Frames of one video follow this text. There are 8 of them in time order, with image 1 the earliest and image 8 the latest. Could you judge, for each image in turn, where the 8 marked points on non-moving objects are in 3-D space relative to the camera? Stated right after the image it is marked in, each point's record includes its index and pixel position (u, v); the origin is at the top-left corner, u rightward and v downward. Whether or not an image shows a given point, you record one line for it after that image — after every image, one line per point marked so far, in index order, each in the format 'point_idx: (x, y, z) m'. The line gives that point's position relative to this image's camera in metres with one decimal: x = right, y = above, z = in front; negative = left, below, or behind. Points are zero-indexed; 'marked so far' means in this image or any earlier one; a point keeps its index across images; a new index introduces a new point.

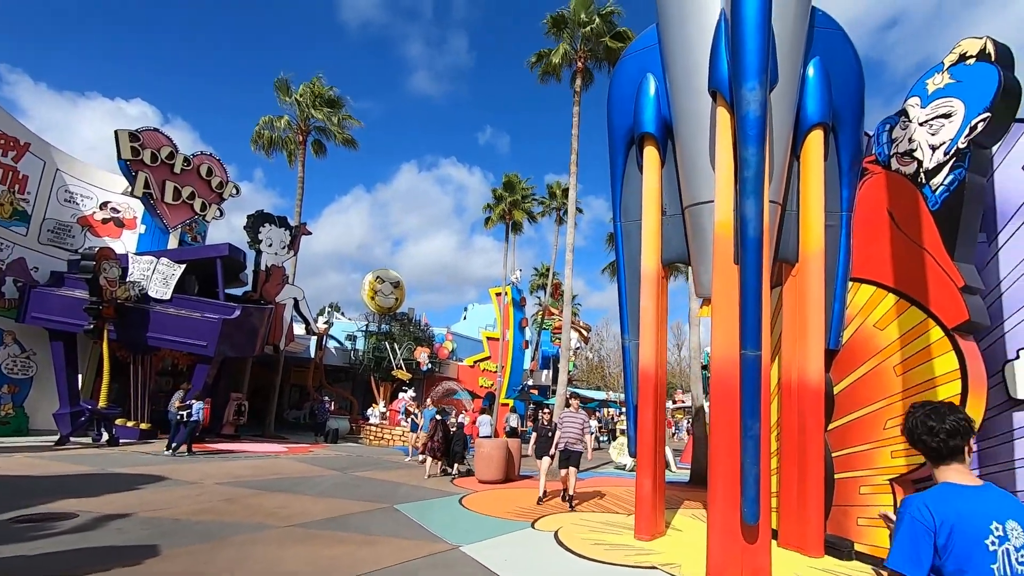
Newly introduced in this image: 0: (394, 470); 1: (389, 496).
0: (-3.0, -4.6, +13.7) m
1: (-2.3, -3.9, +10.1) m
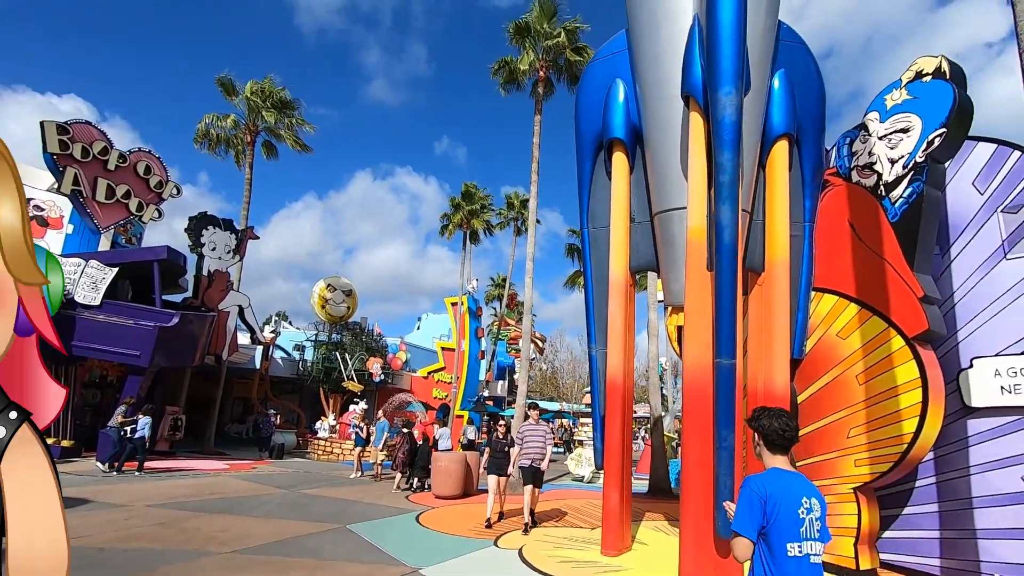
0: (-4.1, -4.8, +13.0) m
1: (-3.0, -4.0, +9.5) m
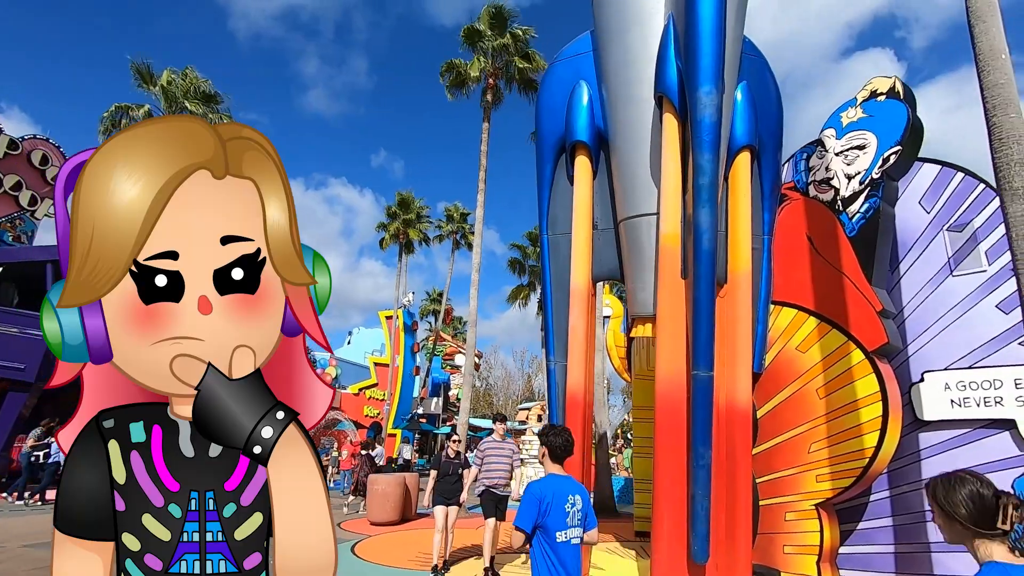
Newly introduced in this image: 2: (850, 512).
0: (-5.4, -5.0, +11.8) m
1: (-3.9, -4.1, +8.4) m
2: (+4.3, -2.8, +6.8) m
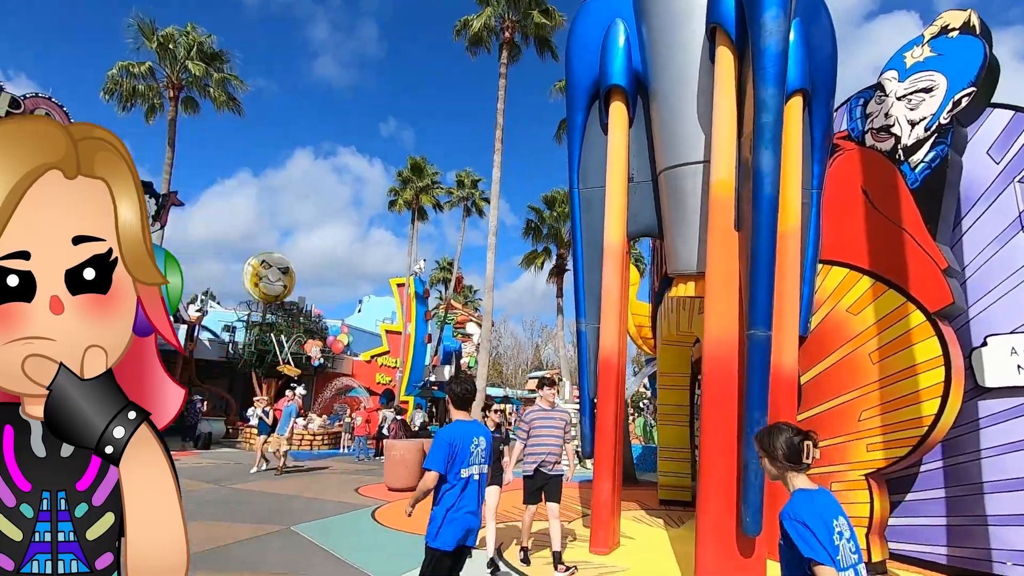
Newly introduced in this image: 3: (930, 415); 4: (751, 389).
0: (-5.0, -4.2, +11.7) m
1: (-3.5, -3.4, +8.2) m
2: (+4.6, -2.3, +6.5) m
3: (+4.5, -1.3, +5.7) m
4: (+2.1, -0.9, +4.7) m
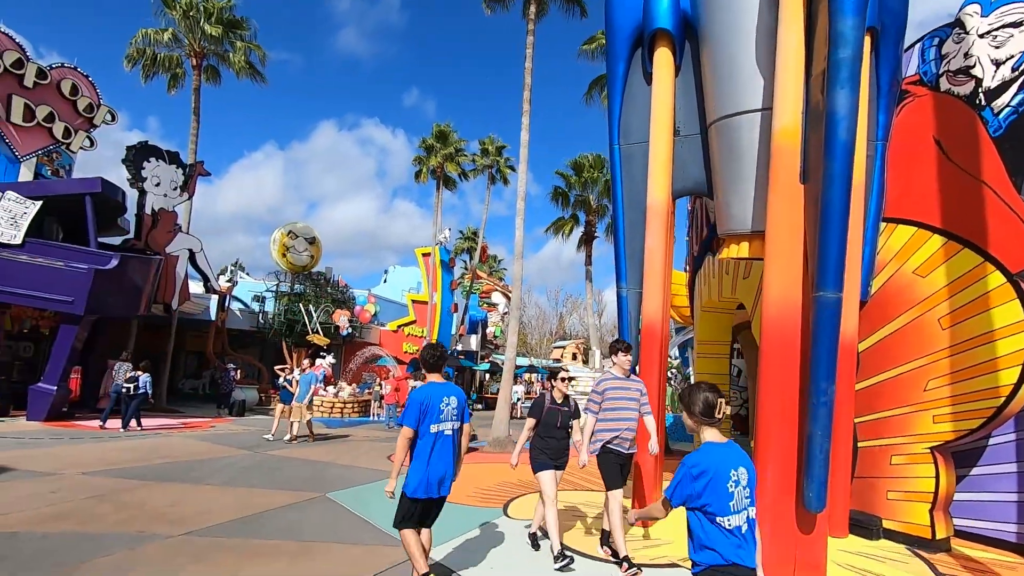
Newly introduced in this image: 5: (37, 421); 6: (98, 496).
0: (-4.3, -3.5, +11.7) m
1: (-3.0, -2.9, +8.2) m
2: (+5.1, -1.9, +6.1) m
3: (+4.9, -0.9, +5.3) m
4: (+2.4, -0.6, +4.3) m
5: (-12.0, -3.4, +13.6) m
6: (-5.2, -2.6, +6.8) m
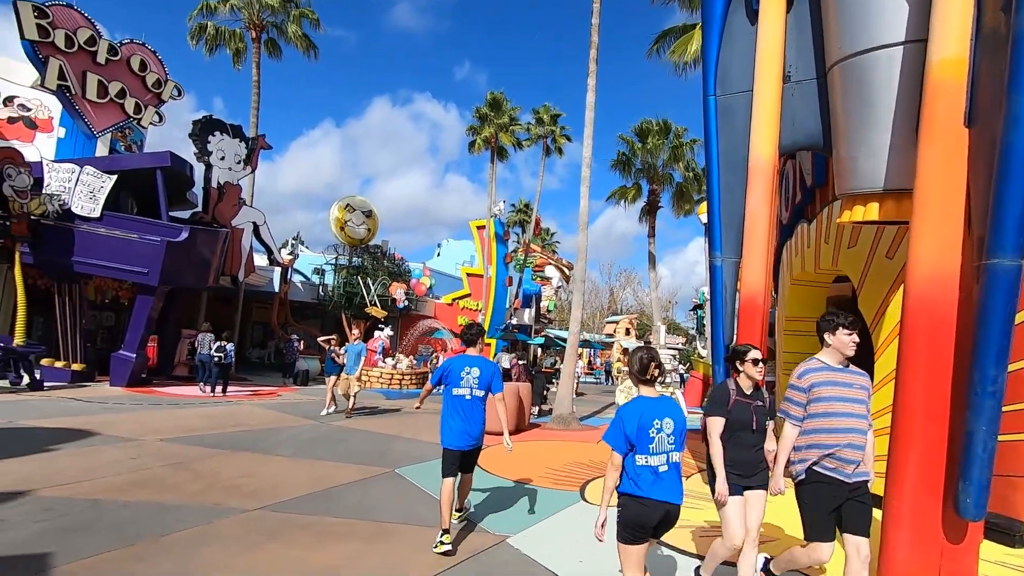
0: (-2.9, -2.8, +11.7) m
1: (-1.9, -2.5, +8.1) m
2: (+5.9, -1.6, +5.1) m
3: (+5.6, -0.7, +4.3) m
4: (+3.1, -0.3, +3.6) m
5: (-10.4, -2.6, +14.3) m
6: (-4.3, -2.2, +6.8) m
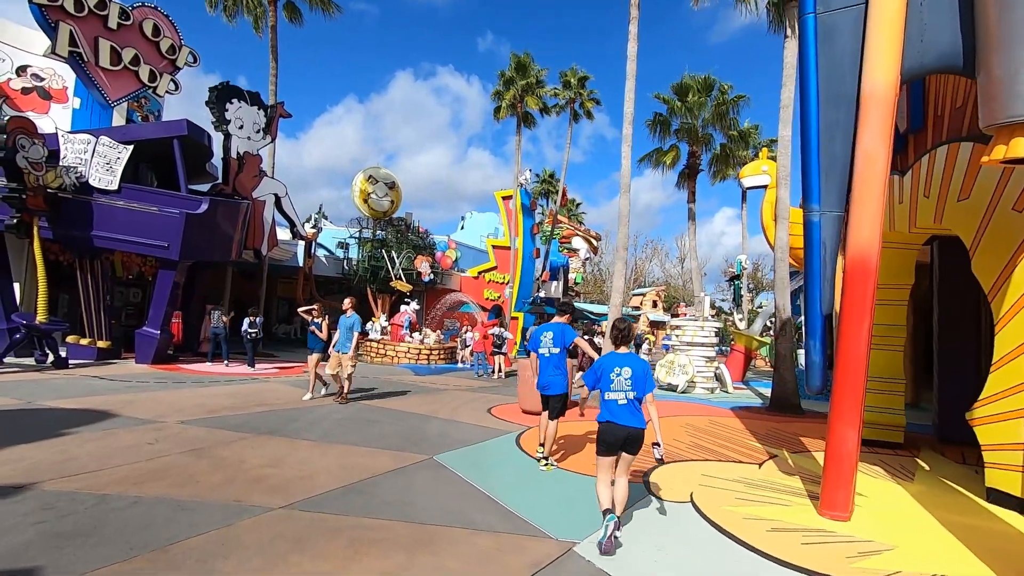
0: (-2.1, -2.2, +11.1) m
1: (-1.3, -2.1, +7.4) m
2: (+6.4, -1.2, +4.1) m
3: (+6.1, -0.4, +3.3) m
4: (+3.6, -0.1, +2.6) m
5: (-9.5, -2.0, +14.0) m
6: (-3.7, -1.9, +6.3) m
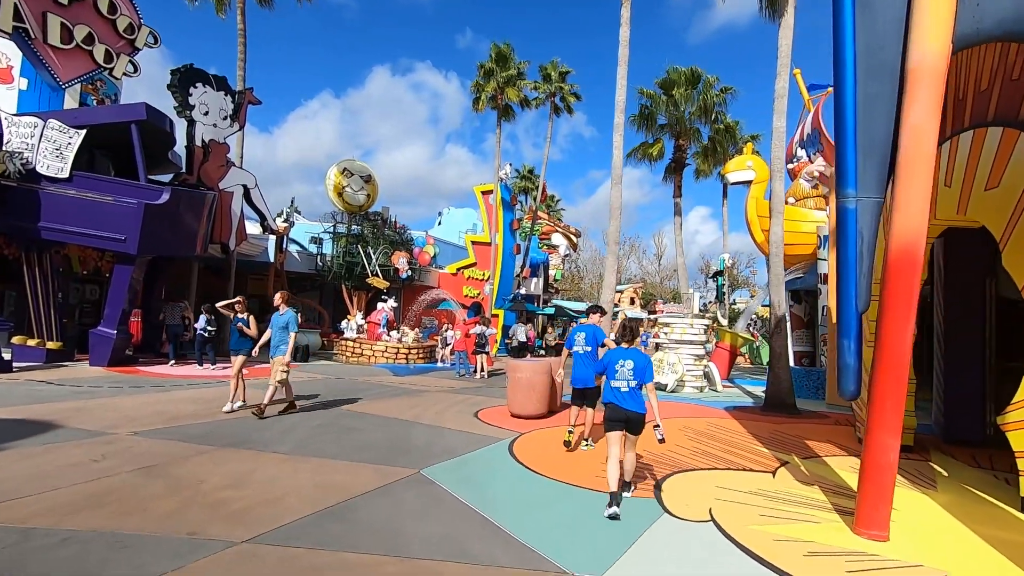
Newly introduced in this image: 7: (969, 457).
0: (-2.3, -2.2, +10.4) m
1: (-1.4, -2.0, +6.7) m
2: (+6.5, -1.2, +3.8) m
3: (+6.2, -0.3, +3.0) m
4: (+3.7, 0.0, +2.2) m
5: (-9.9, -1.9, +12.9) m
6: (-3.7, -1.8, +5.5) m
7: (+6.2, -2.3, +7.2) m
